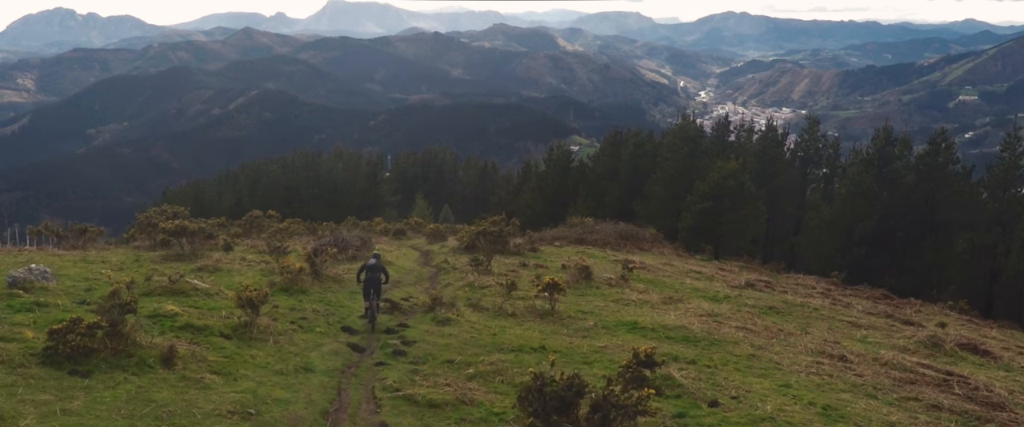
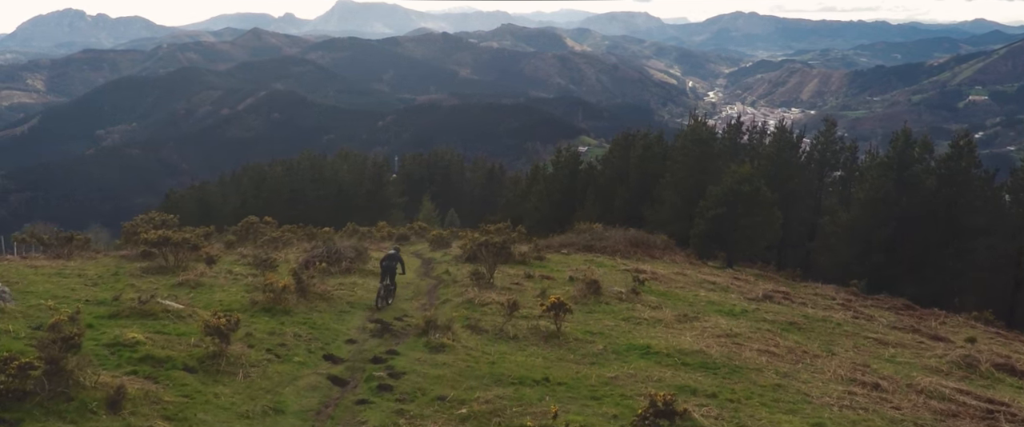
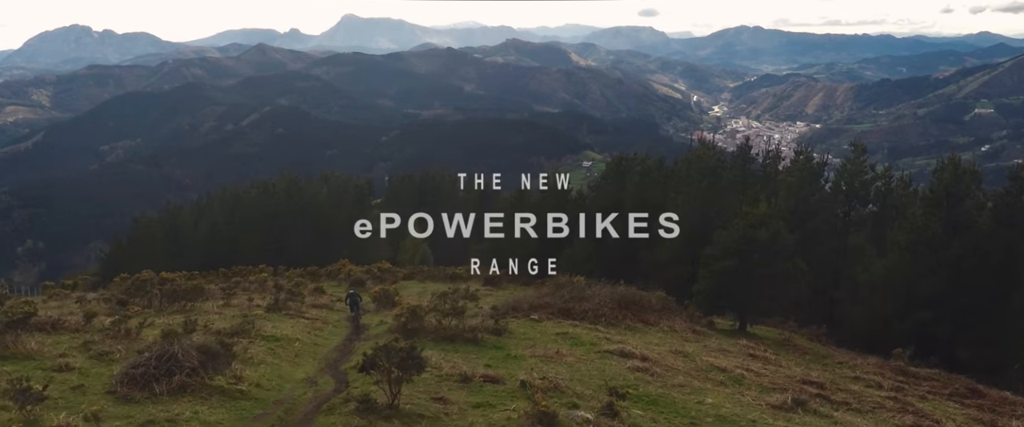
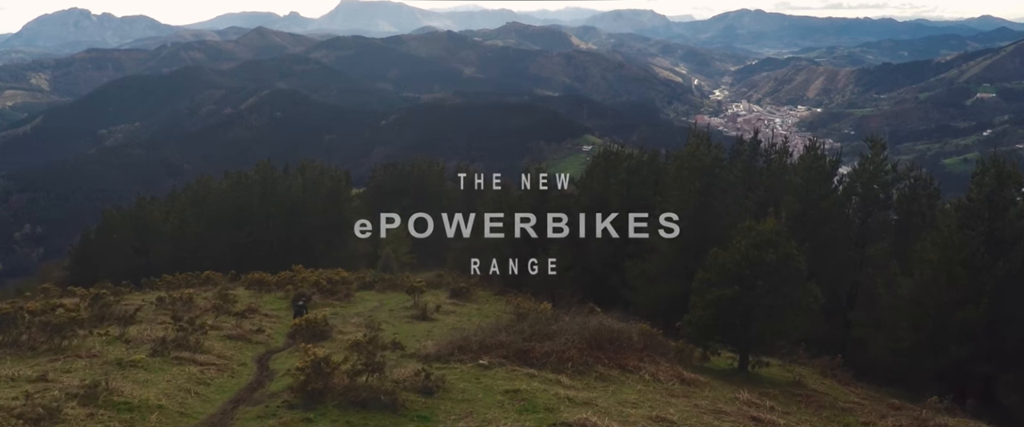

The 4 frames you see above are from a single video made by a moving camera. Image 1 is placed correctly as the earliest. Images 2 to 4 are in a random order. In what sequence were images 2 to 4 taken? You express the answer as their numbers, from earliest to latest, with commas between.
2, 3, 4
